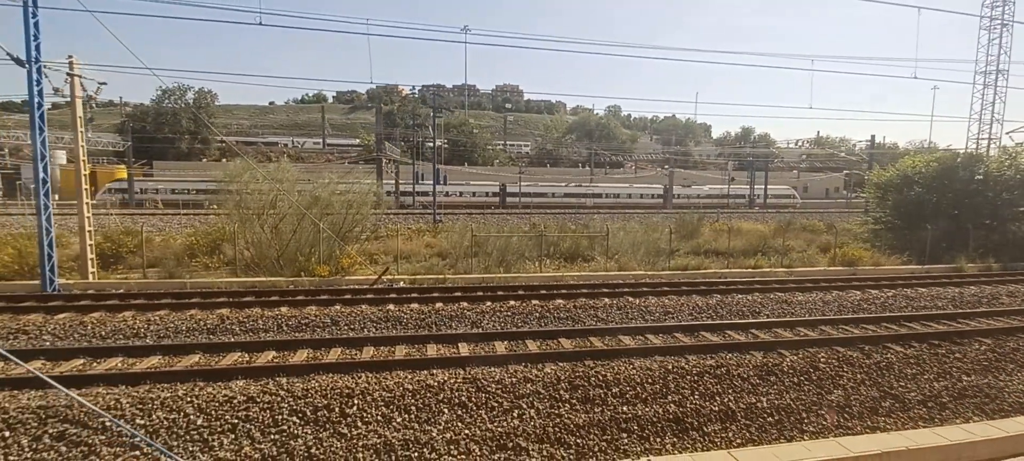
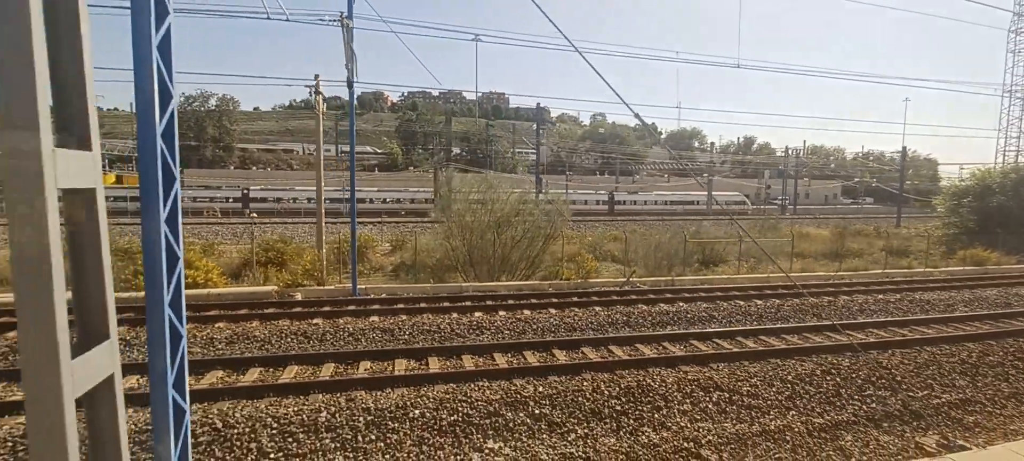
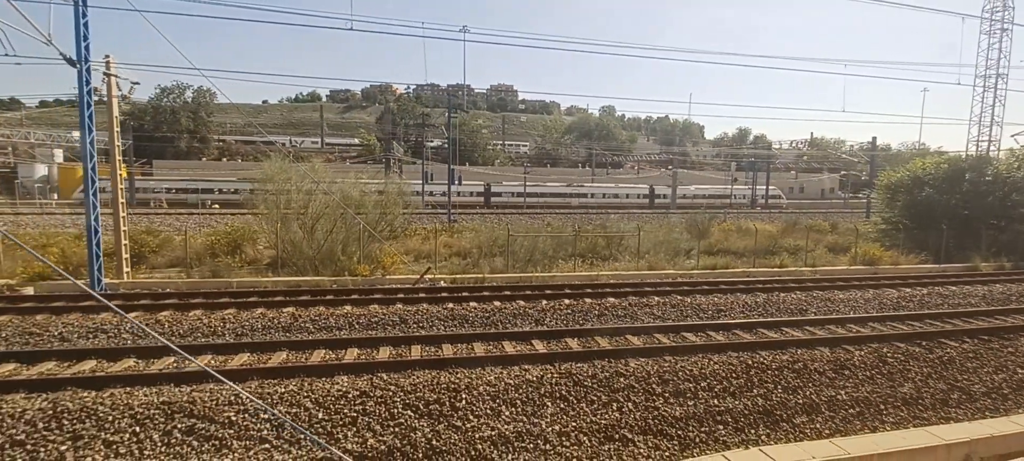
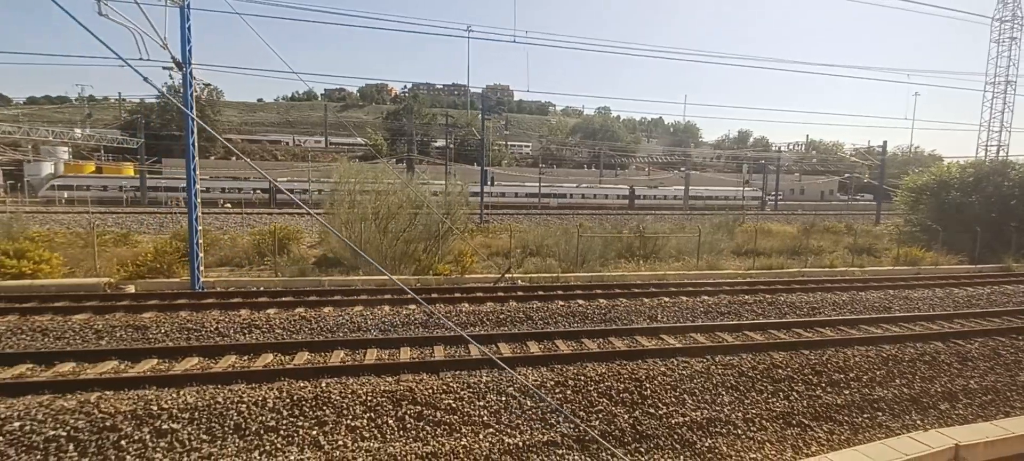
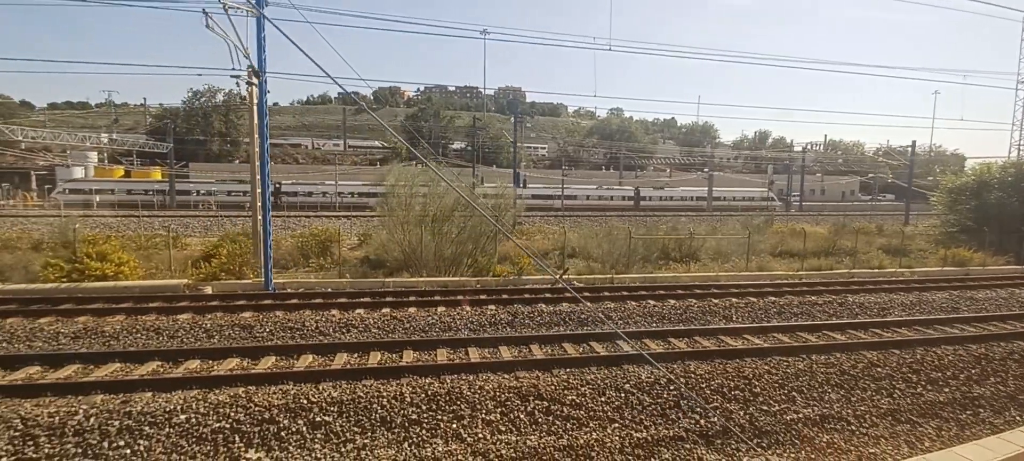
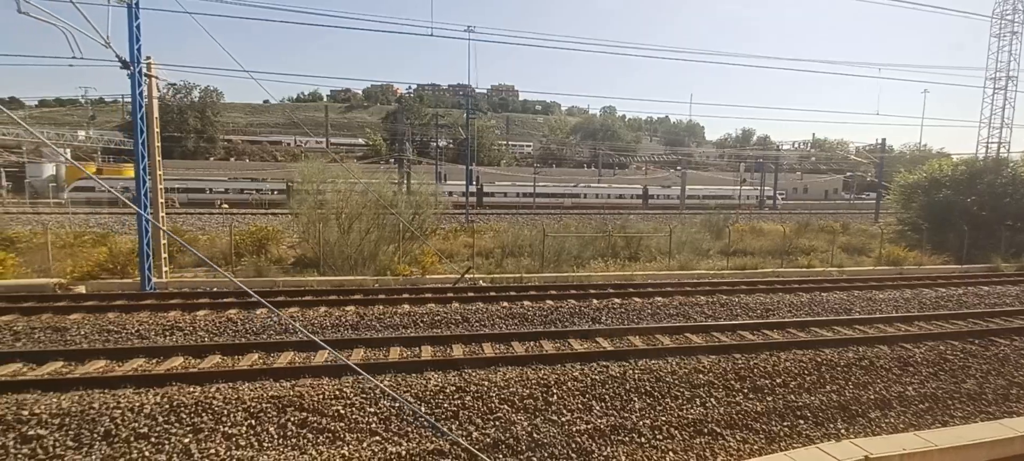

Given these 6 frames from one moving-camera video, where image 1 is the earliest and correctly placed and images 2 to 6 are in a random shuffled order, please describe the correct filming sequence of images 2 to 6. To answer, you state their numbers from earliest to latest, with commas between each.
3, 6, 4, 5, 2
